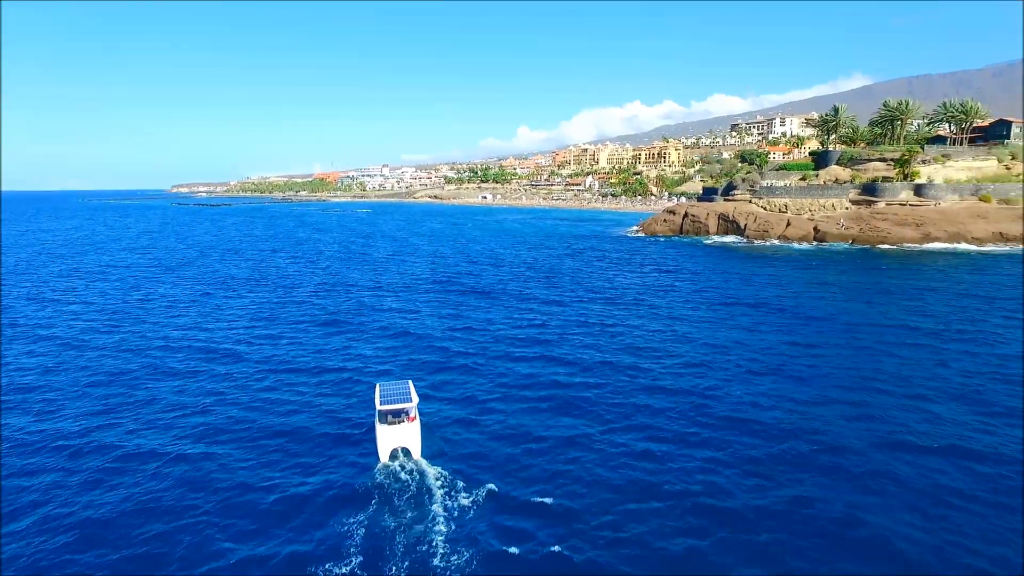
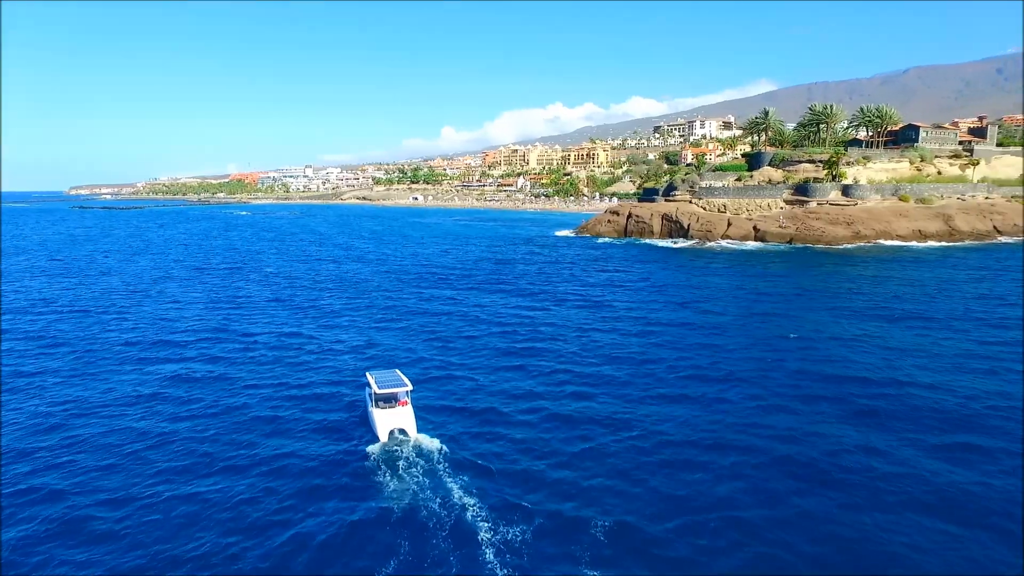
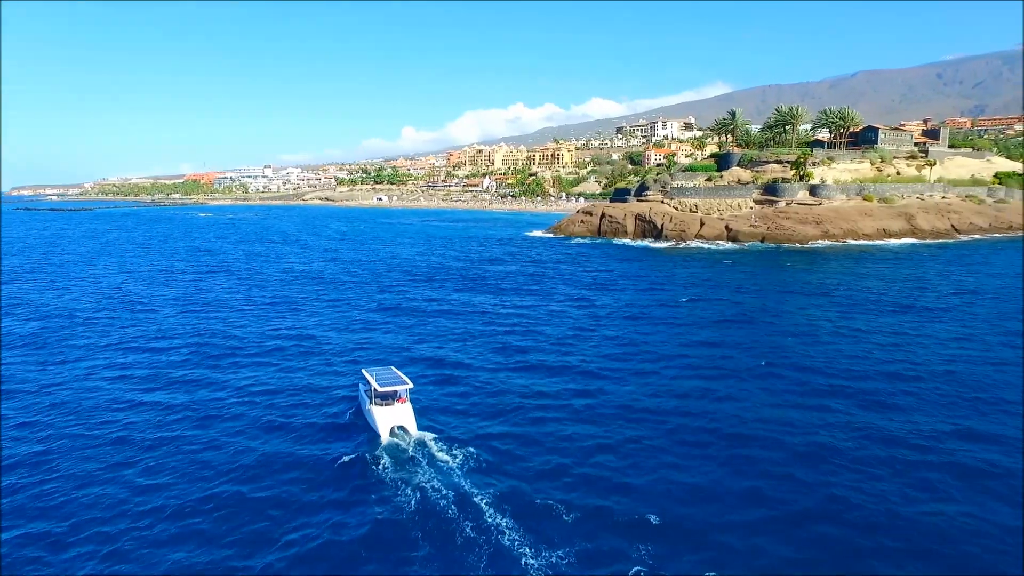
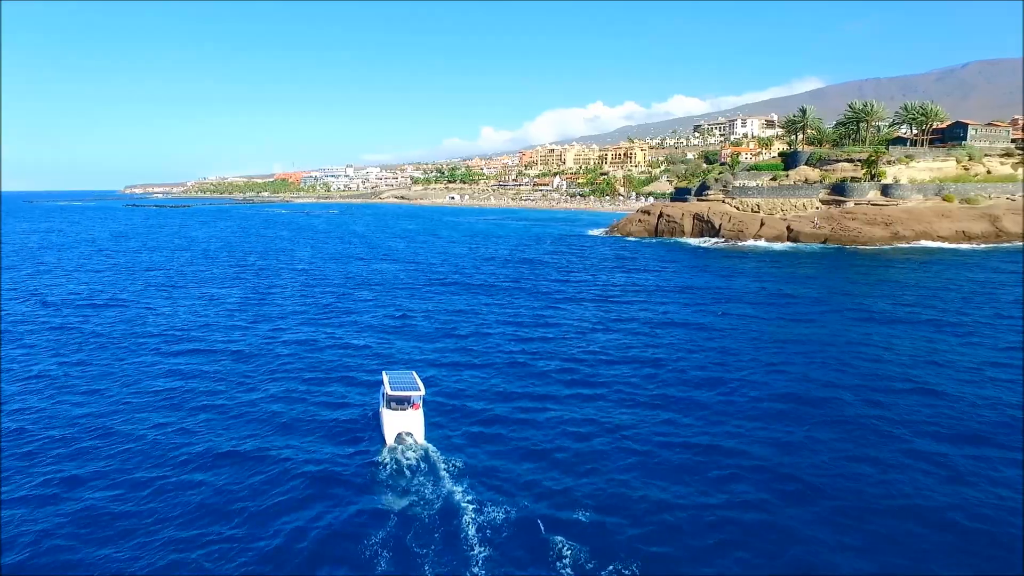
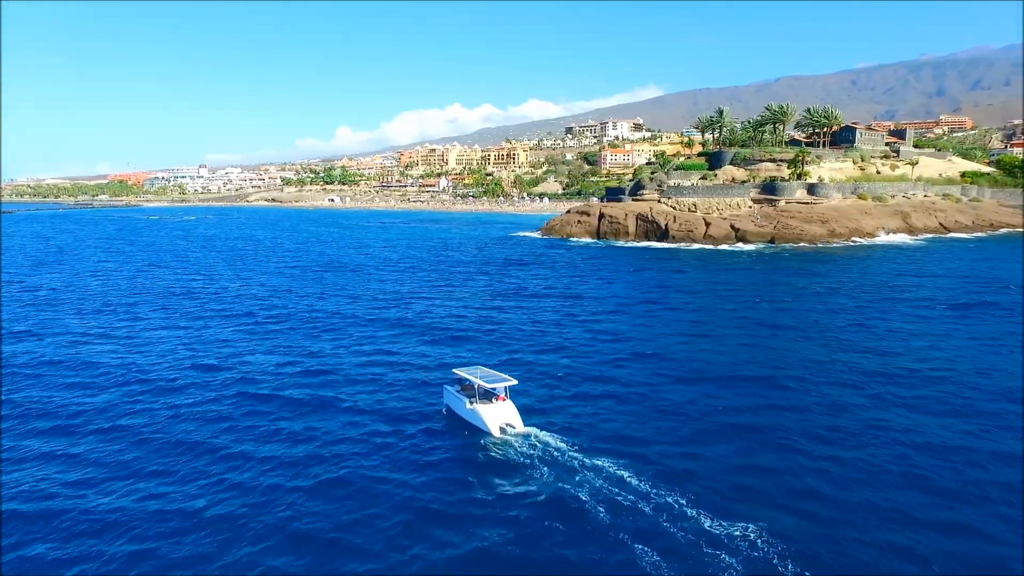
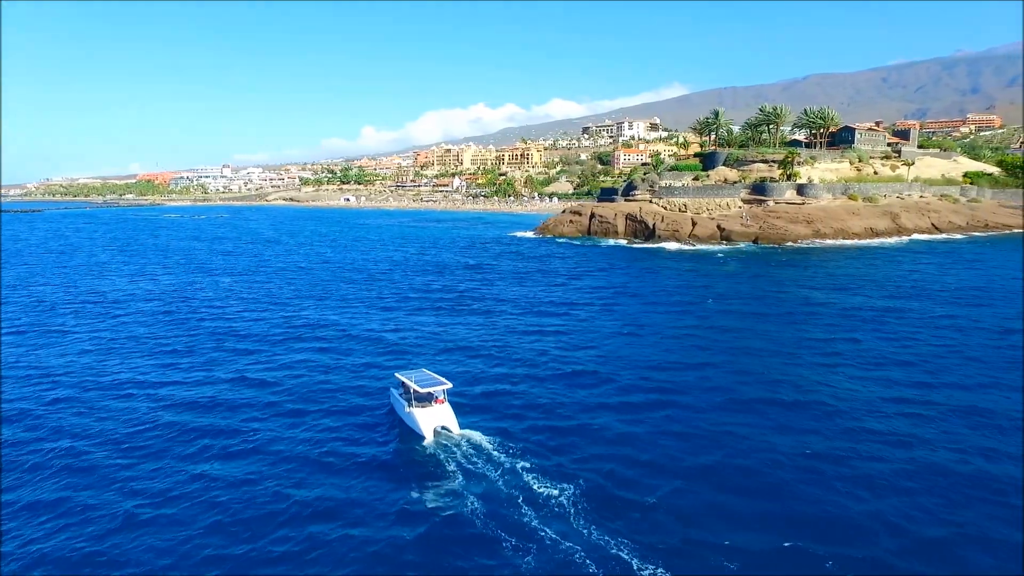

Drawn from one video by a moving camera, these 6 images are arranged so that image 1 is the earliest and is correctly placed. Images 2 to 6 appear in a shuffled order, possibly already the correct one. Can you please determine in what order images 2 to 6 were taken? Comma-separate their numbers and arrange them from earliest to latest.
4, 2, 3, 6, 5
